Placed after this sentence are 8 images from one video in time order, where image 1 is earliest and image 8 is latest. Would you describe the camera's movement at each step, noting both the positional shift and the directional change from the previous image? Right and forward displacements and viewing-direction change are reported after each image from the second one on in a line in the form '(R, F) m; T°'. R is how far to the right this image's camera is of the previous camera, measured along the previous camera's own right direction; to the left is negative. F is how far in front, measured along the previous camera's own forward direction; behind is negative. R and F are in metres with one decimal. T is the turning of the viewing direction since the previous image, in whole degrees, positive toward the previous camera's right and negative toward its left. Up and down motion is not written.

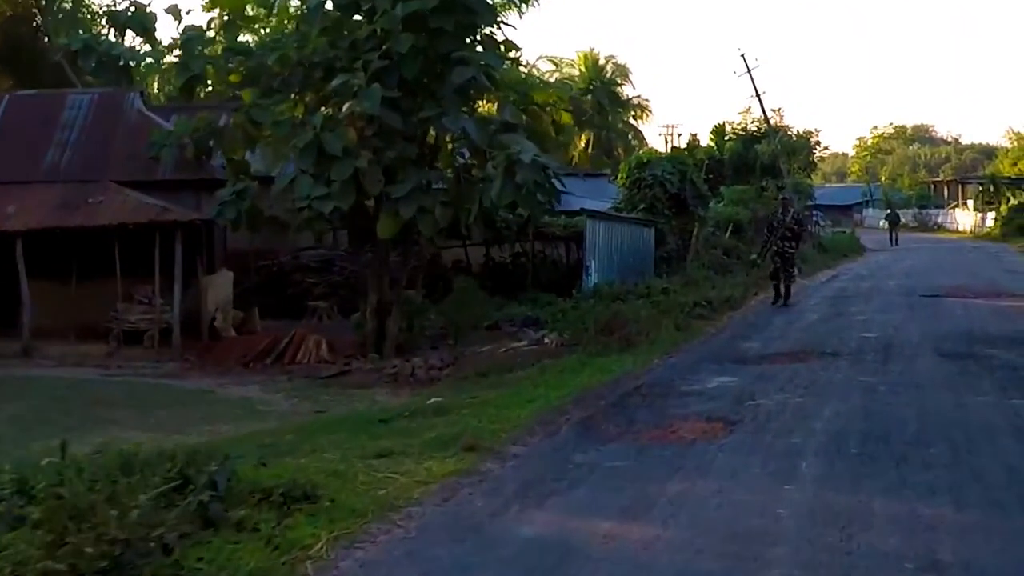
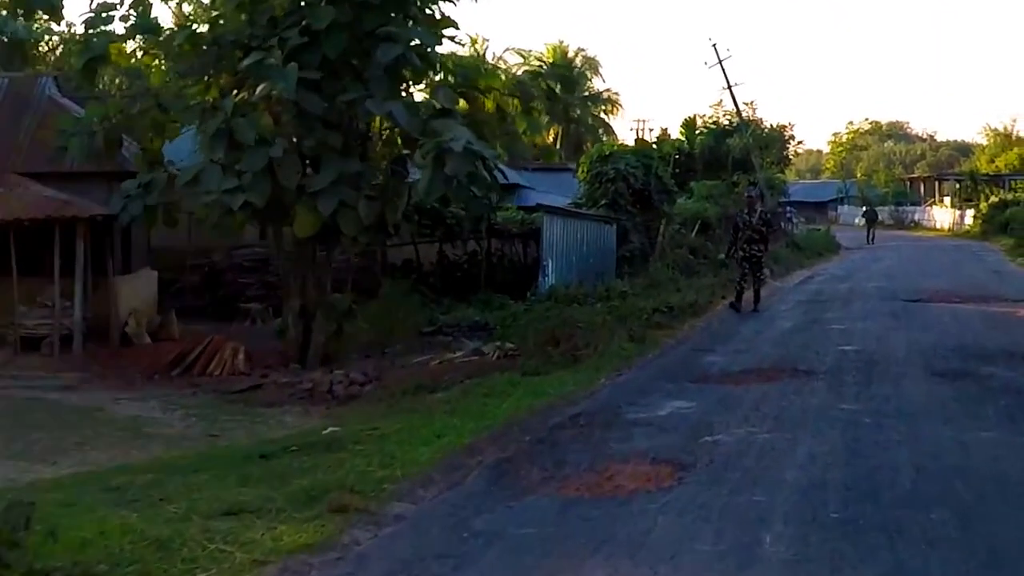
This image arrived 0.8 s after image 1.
(+0.2, +1.7) m; +1°
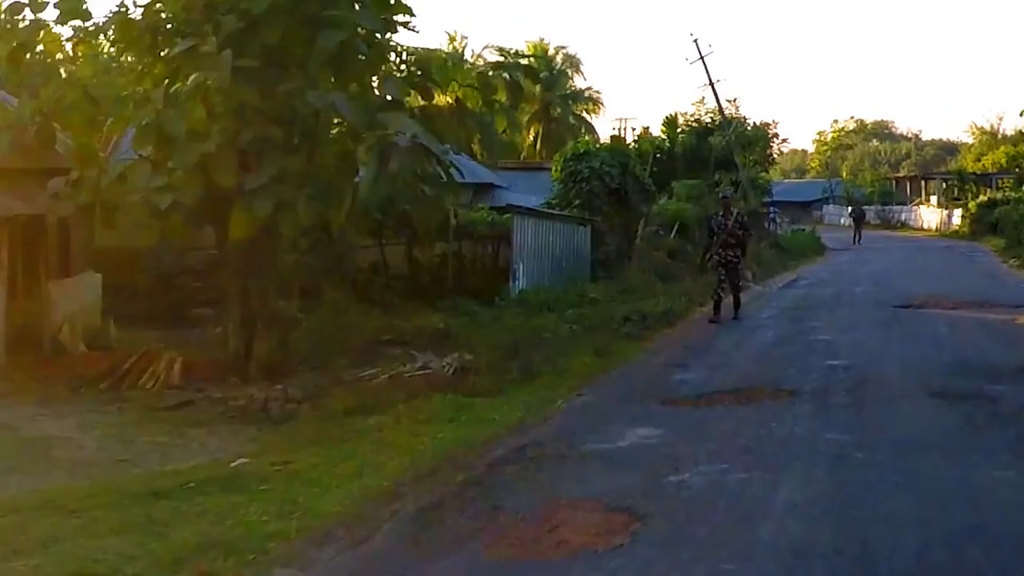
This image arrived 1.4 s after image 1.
(+0.2, +1.1) m; 0°
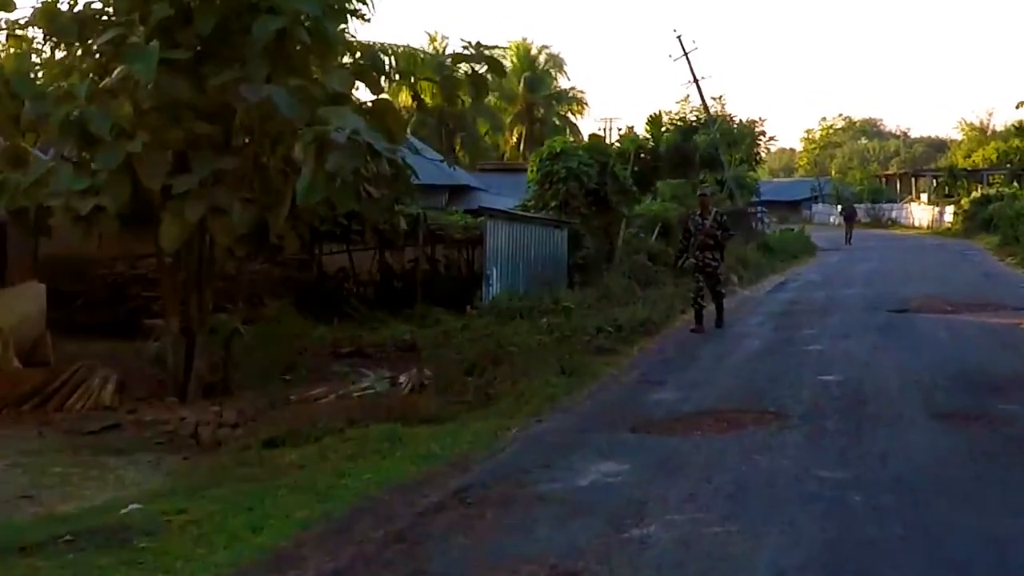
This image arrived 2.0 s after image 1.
(+0.2, +1.1) m; 0°
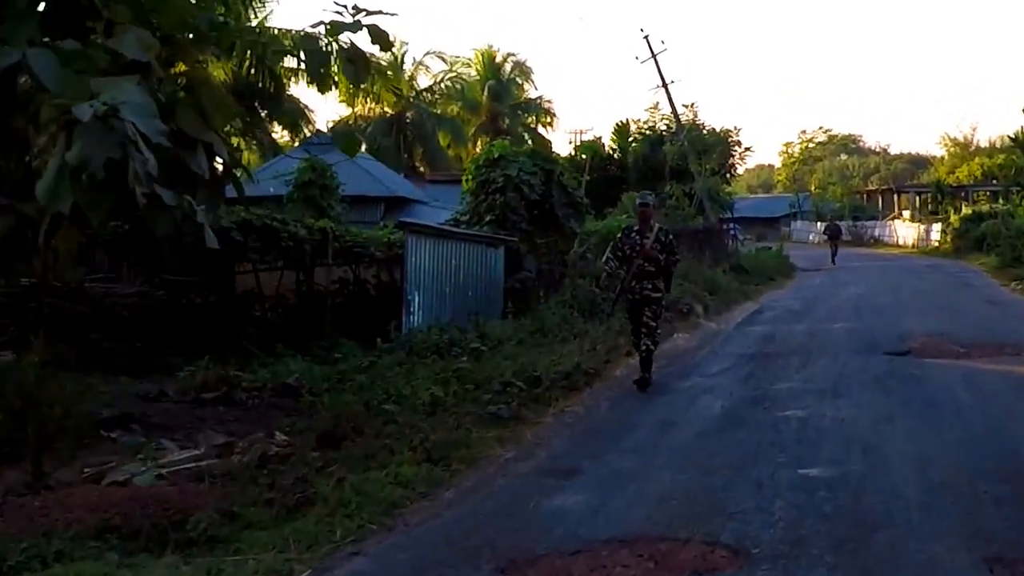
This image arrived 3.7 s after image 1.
(+0.4, +3.1) m; +1°
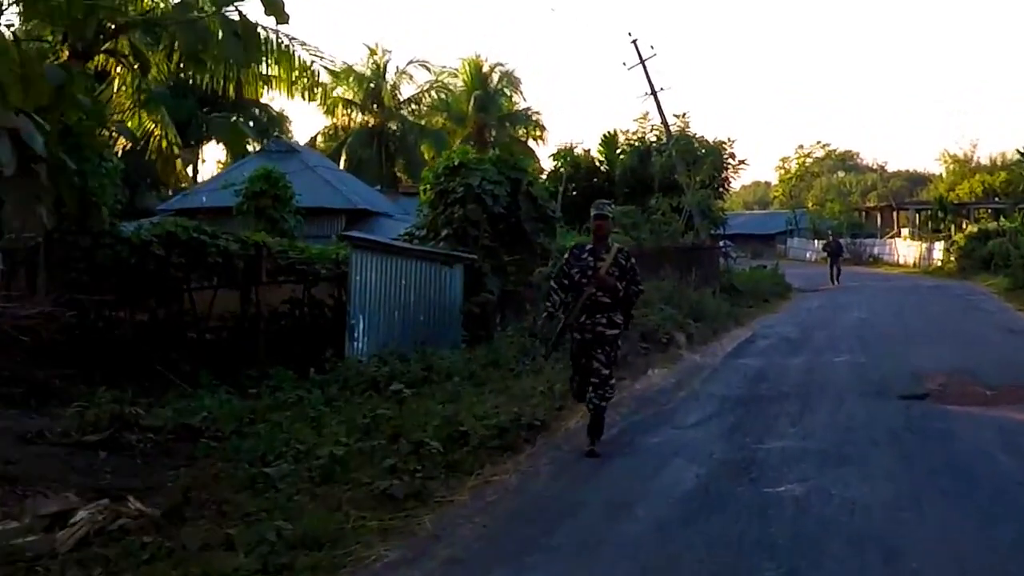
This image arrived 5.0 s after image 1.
(+0.2, +2.0) m; 0°
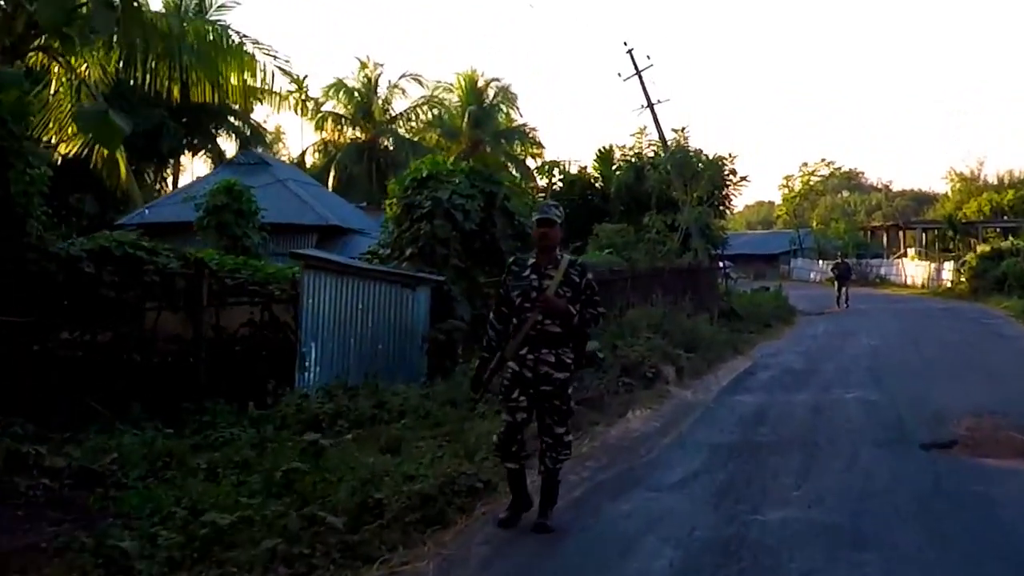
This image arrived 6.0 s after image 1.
(+0.2, +1.6) m; 0°
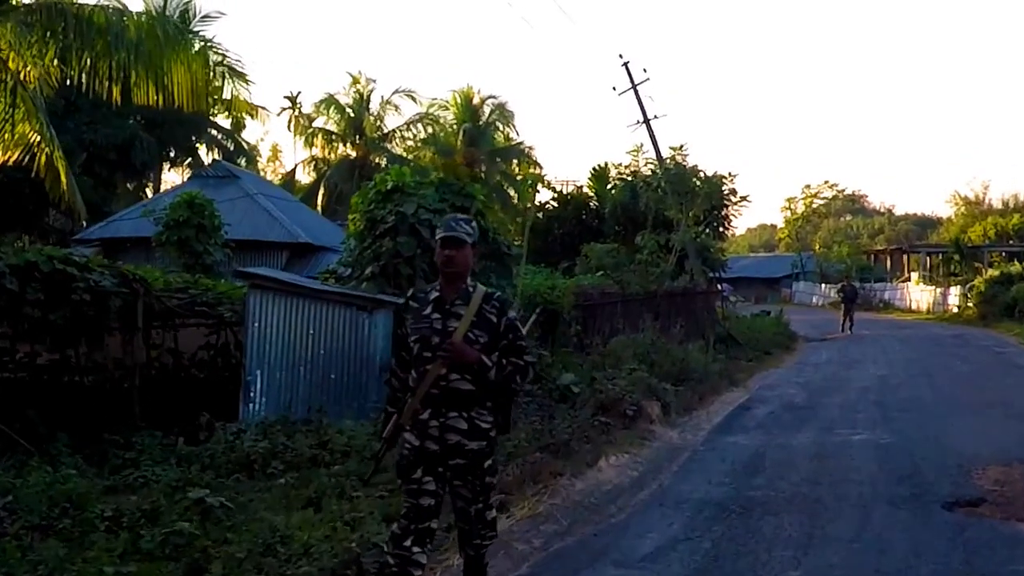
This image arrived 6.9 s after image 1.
(+0.2, +1.4) m; 0°
